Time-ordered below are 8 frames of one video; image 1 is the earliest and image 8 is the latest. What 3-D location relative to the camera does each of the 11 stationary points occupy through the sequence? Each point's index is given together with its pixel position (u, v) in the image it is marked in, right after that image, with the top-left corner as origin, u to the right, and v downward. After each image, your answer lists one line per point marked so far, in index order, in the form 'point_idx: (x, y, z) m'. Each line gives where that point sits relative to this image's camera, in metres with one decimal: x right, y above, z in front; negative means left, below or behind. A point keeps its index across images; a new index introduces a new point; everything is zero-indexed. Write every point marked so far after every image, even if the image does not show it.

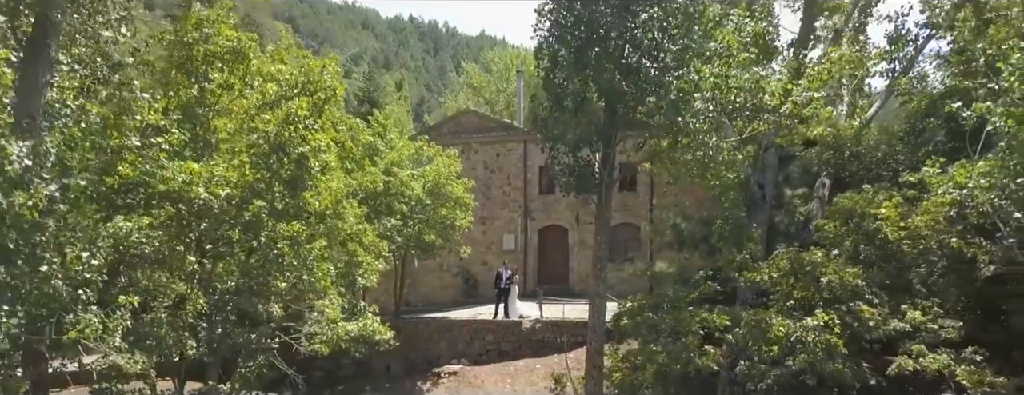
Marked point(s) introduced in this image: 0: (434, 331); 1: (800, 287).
0: (-1.4, -2.5, +13.7) m
1: (+2.7, -0.8, +7.0) m
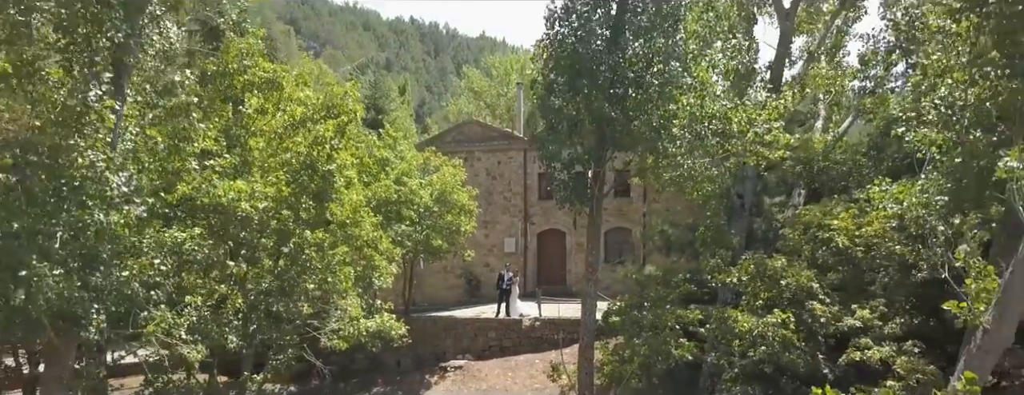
0: (-1.4, -2.6, +14.8) m
1: (+2.7, -1.0, +8.0) m
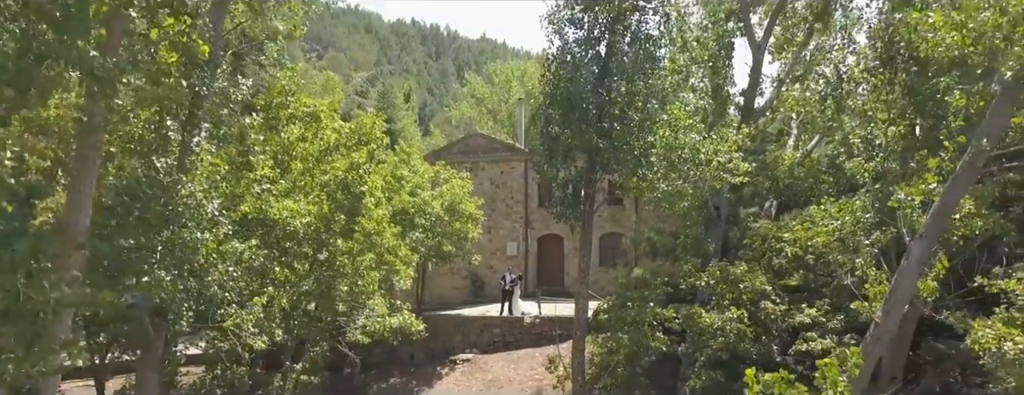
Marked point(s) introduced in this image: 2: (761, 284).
0: (-1.4, -2.8, +16.4) m
1: (+2.8, -1.2, +9.6) m
2: (+3.1, -1.1, +9.4) m
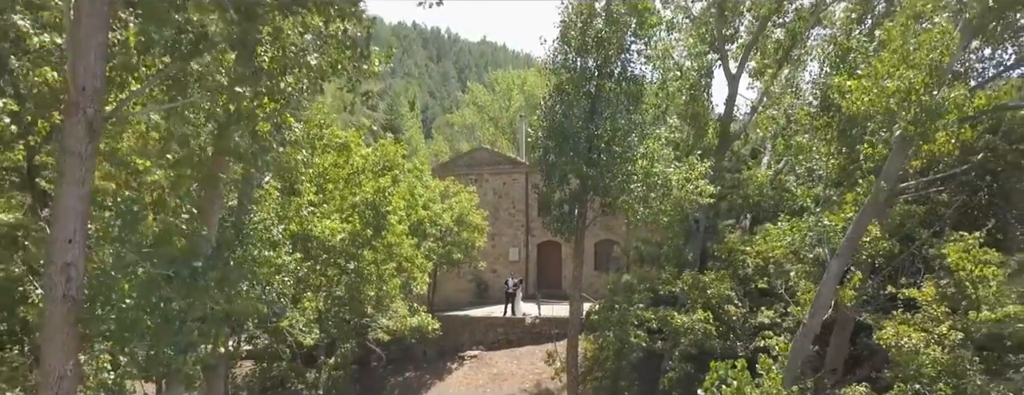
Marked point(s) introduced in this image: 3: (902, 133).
0: (-1.3, -3.1, +18.1) m
1: (+2.8, -1.5, +11.3) m
2: (+3.2, -1.4, +11.1) m
3: (+4.0, +0.7, +7.7) m
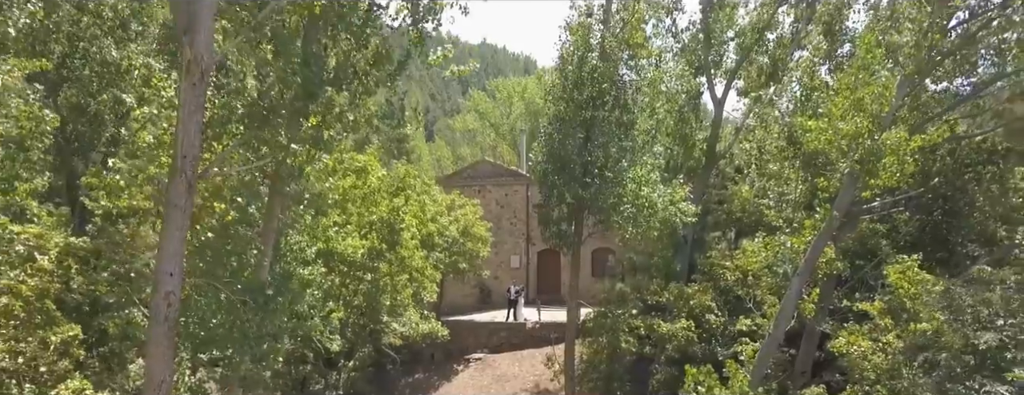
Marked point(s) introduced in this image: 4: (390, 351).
0: (-1.3, -3.4, +19.4) m
1: (+2.9, -1.8, +12.6) m
2: (+3.2, -1.7, +12.4) m
3: (+4.1, +0.3, +9.0) m
4: (-2.5, -3.2, +15.6) m
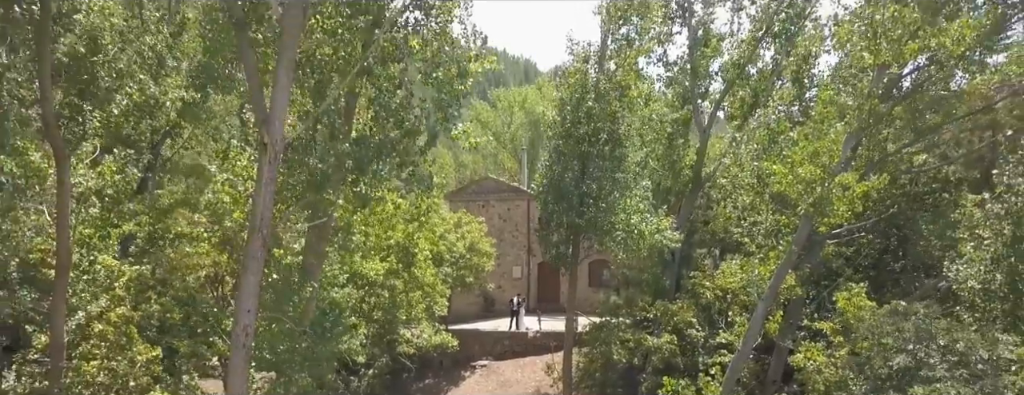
0: (-1.2, -3.9, +20.9) m
1: (+3.0, -2.3, +14.1) m
2: (+3.3, -2.2, +13.9) m
3: (+4.2, -0.2, +10.5) m
4: (-2.5, -3.7, +17.1) m
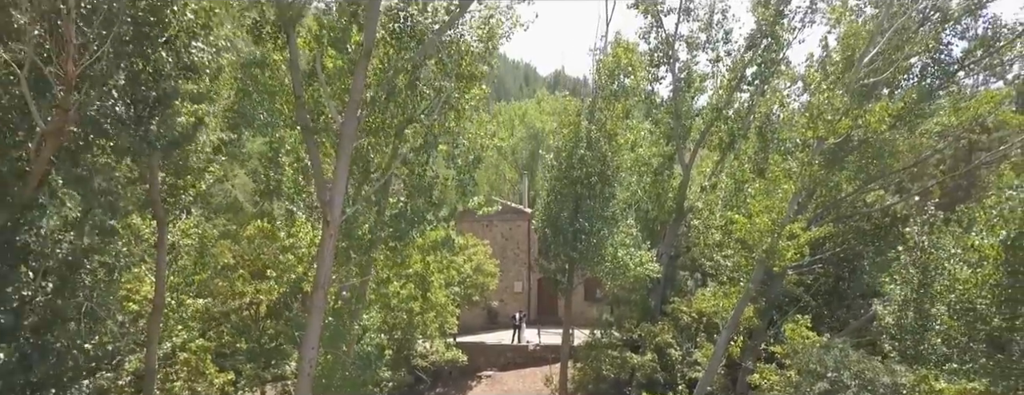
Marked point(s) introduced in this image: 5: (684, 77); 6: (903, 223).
0: (-1.1, -4.7, +23.0) m
1: (+3.0, -3.1, +16.3) m
2: (+3.3, -3.0, +16.0) m
3: (+4.2, -1.0, +12.6) m
4: (-2.4, -4.5, +19.2) m
5: (+4.5, +3.1, +19.6) m
6: (+7.9, -0.6, +15.2) m
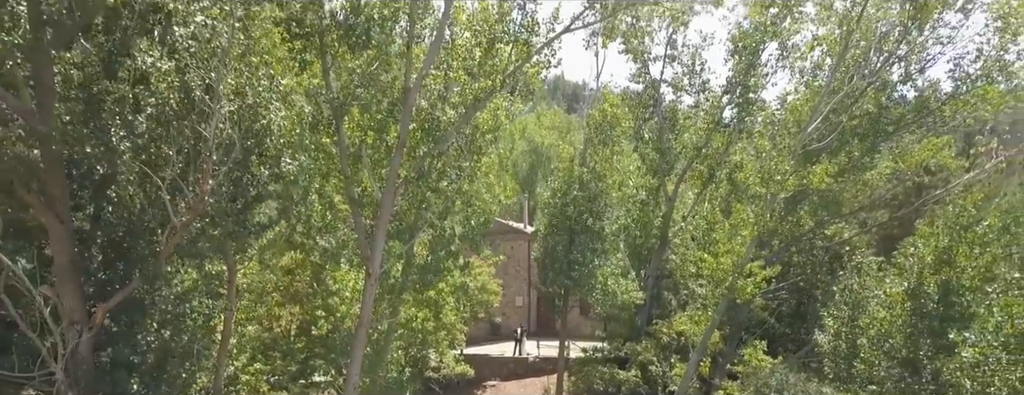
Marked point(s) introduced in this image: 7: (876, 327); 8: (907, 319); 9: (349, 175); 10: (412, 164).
0: (-1.1, -5.6, +25.4) m
1: (+3.1, -4.0, +18.6) m
2: (+3.4, -3.9, +18.4) m
3: (+4.3, -1.9, +15.0) m
4: (-2.3, -5.4, +21.6) m
5: (+4.6, +2.2, +22.0) m
6: (+8.0, -1.4, +17.5) m
7: (+6.0, -2.1, +12.3) m
8: (+6.2, -1.9, +11.7) m
9: (-2.6, +0.4, +11.7) m
10: (-1.6, +0.6, +11.8) m
